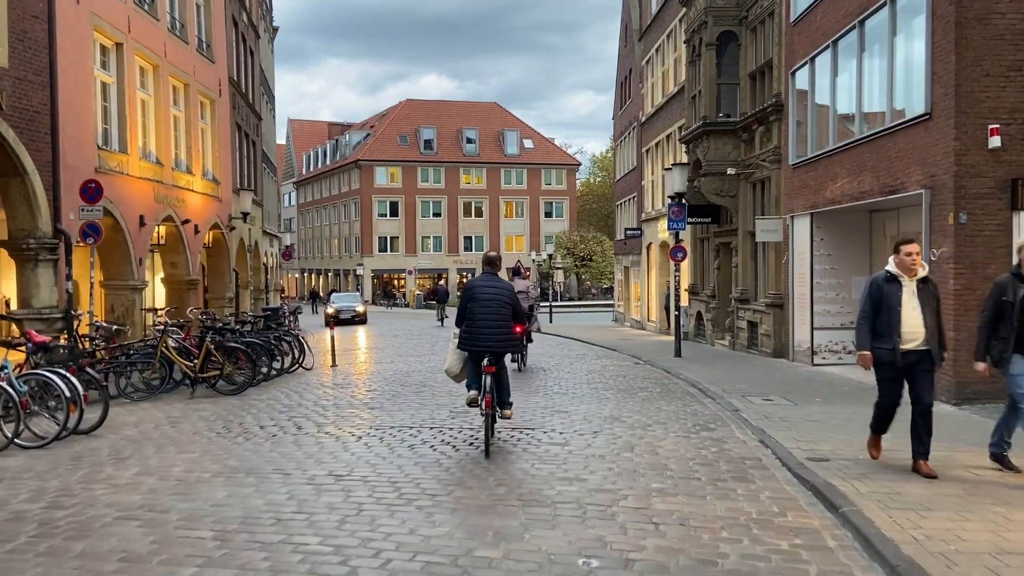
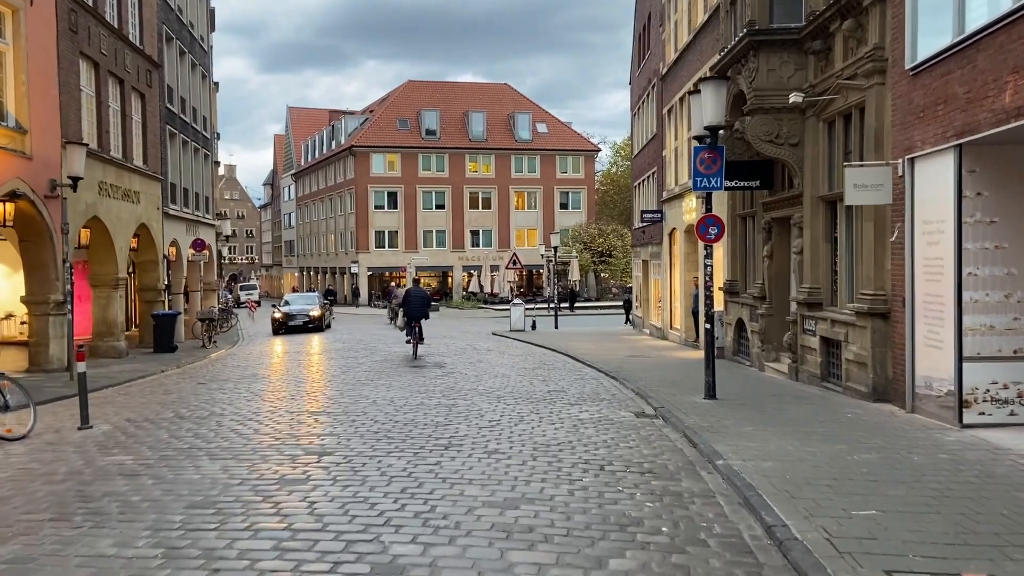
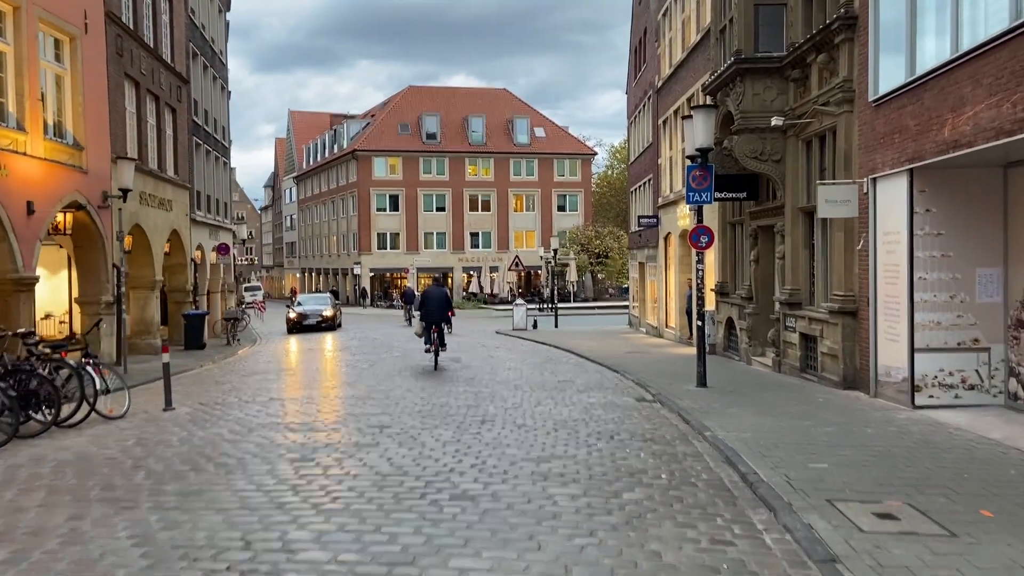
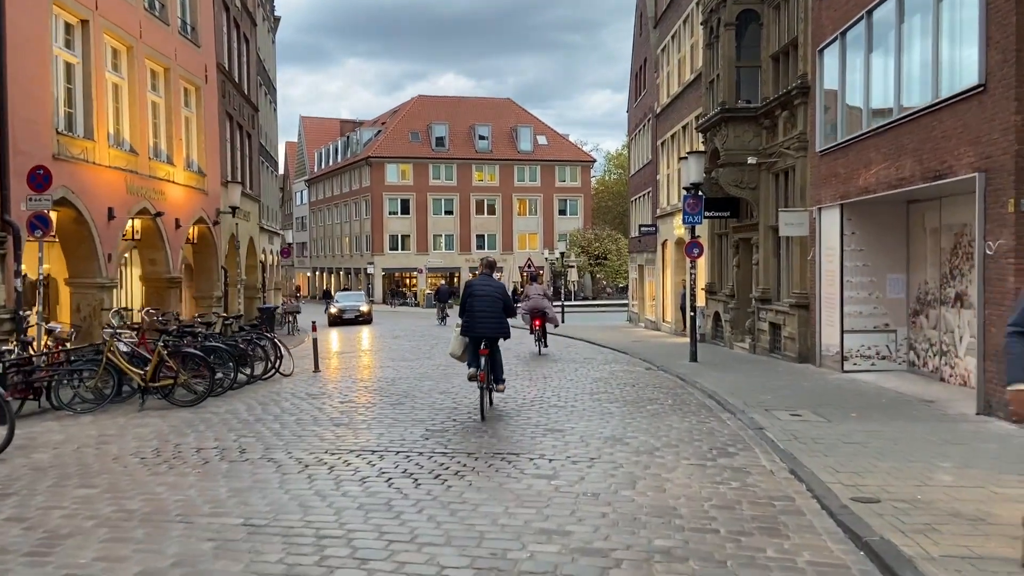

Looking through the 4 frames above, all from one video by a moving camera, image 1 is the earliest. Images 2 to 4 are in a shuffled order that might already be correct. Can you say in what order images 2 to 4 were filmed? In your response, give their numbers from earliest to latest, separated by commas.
4, 3, 2
